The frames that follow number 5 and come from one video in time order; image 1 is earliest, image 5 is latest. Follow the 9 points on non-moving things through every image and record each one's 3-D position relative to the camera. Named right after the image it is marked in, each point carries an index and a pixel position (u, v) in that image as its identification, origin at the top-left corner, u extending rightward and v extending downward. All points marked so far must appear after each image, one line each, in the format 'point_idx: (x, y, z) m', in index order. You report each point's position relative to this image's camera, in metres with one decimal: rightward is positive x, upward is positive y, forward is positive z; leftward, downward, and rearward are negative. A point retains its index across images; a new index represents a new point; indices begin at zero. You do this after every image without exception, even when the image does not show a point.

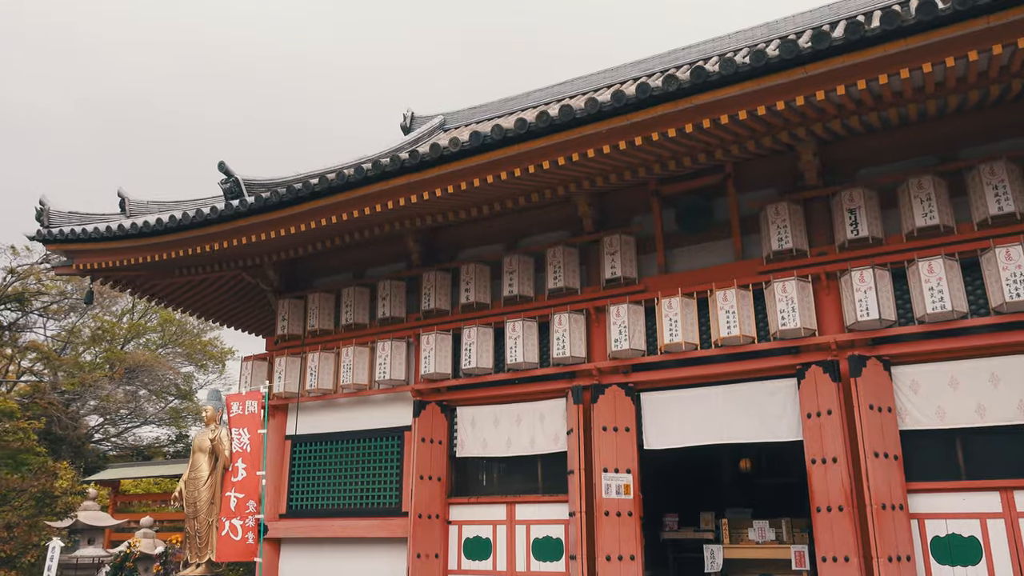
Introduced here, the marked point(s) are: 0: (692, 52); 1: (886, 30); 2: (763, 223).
0: (+3.3, +4.4, +13.5) m
1: (+2.7, +1.9, +5.2) m
2: (+2.5, +0.7, +7.2) m
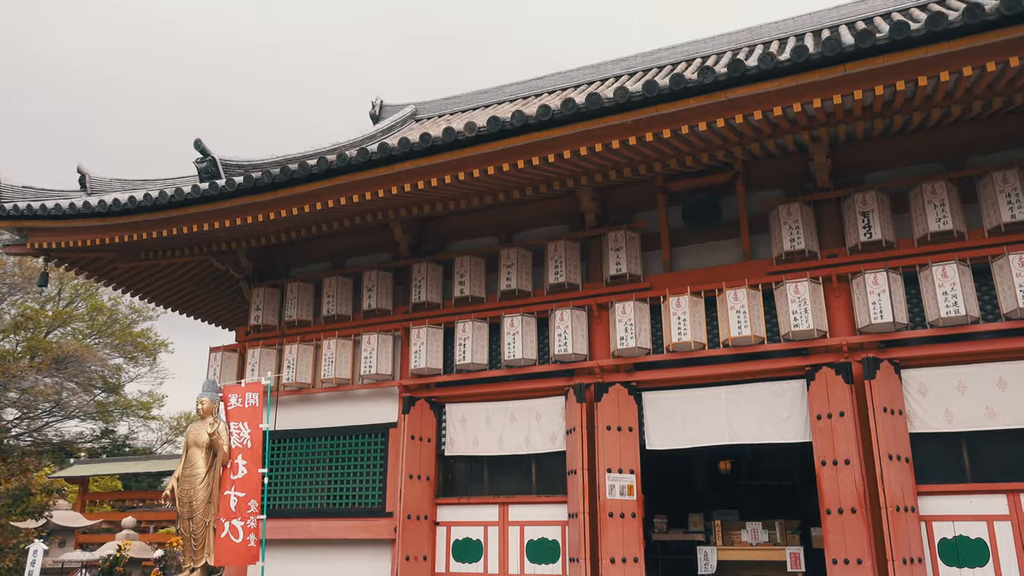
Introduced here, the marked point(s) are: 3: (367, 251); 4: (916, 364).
0: (+3.0, +4.4, +13.5) m
1: (+3.0, +1.9, +5.2) m
2: (+2.6, +0.6, +7.2) m
3: (-1.9, +0.5, +9.4) m
4: (+3.6, -0.7, +6.5) m
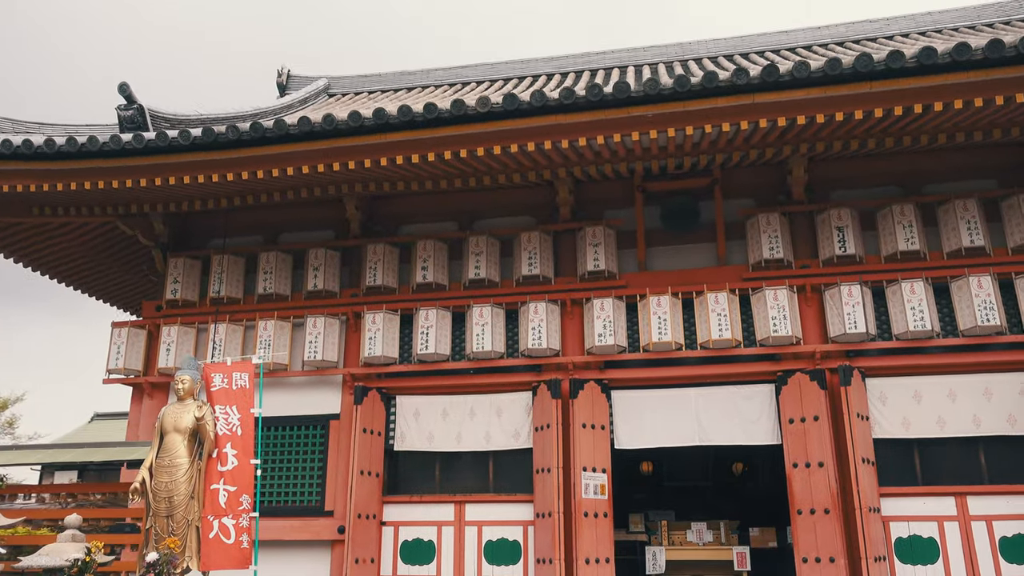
0: (+1.8, +4.3, +13.7) m
1: (+3.3, +1.8, +5.5) m
2: (+2.4, +0.6, +7.4) m
3: (-2.4, +0.7, +8.6) m
4: (+3.5, -0.8, +7.0) m
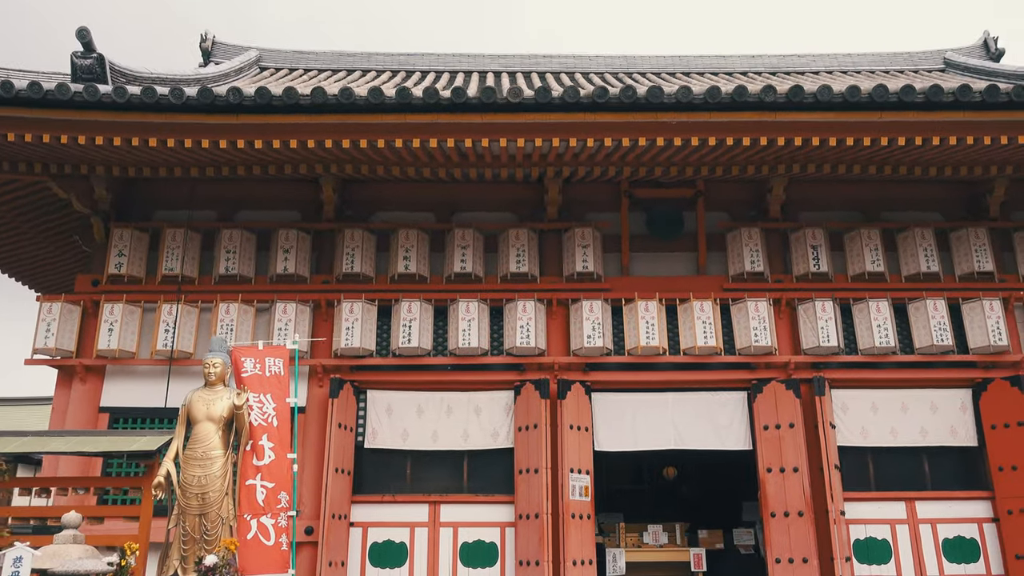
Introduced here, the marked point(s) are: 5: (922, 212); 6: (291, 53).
0: (+0.8, +4.3, +13.8) m
1: (+3.6, +1.6, +6.0) m
2: (+2.3, +0.5, +7.7) m
3: (-2.7, +0.9, +8.0) m
4: (+3.4, -1.0, +7.4) m
5: (+4.5, +0.9, +8.1) m
6: (-4.2, +4.5, +14.0) m
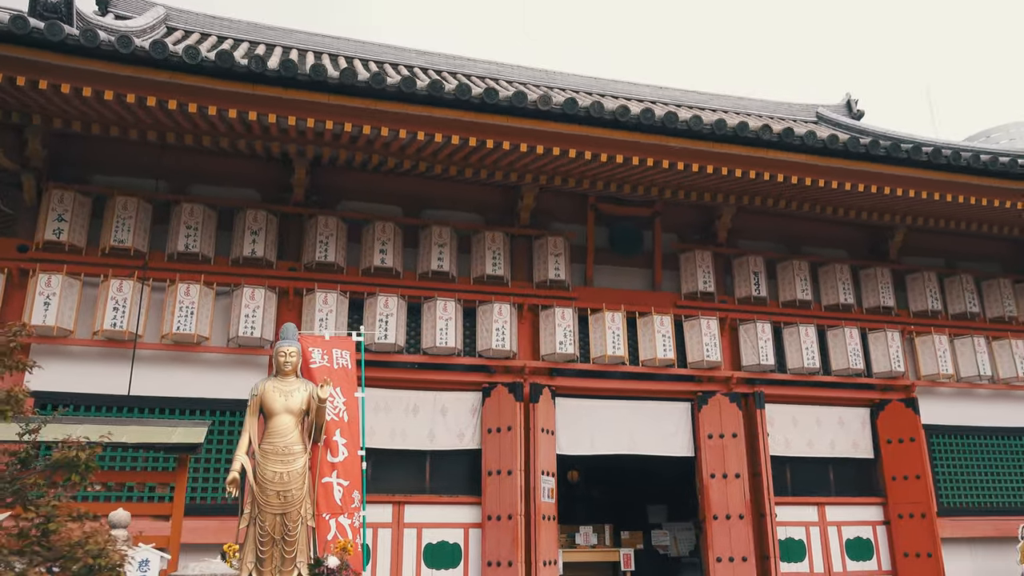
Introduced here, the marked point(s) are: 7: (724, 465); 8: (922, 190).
0: (-0.6, +4.2, +13.9) m
1: (+3.7, +1.3, +6.9) m
2: (+2.0, +0.3, +8.3) m
3: (-2.9, +1.1, +7.5) m
4: (+2.9, -1.3, +8.2) m
5: (+4.1, +0.5, +9.1) m
6: (-5.5, +4.8, +12.9) m
7: (+2.2, -1.8, +7.6) m
8: (+4.1, +1.0, +7.3) m
